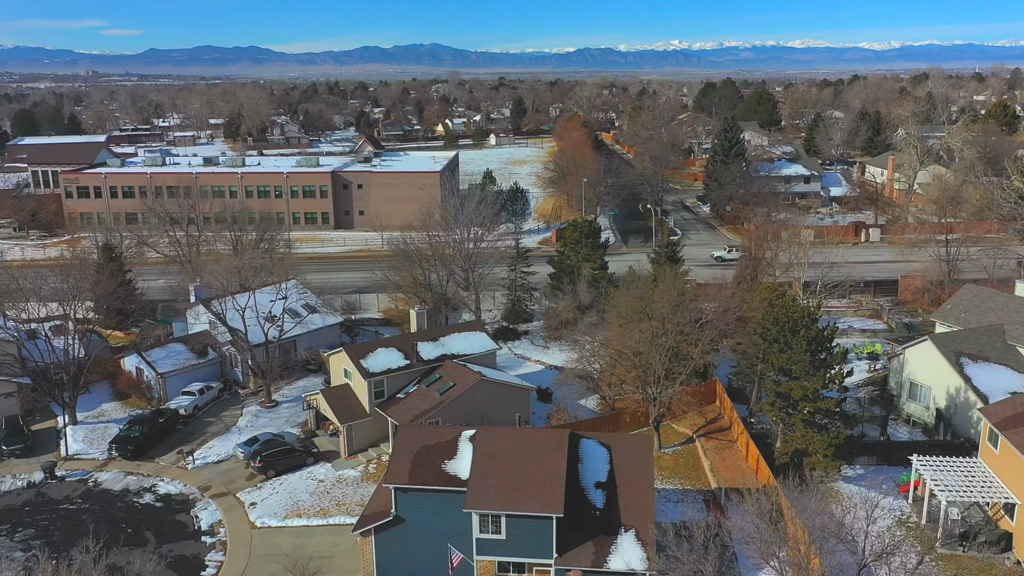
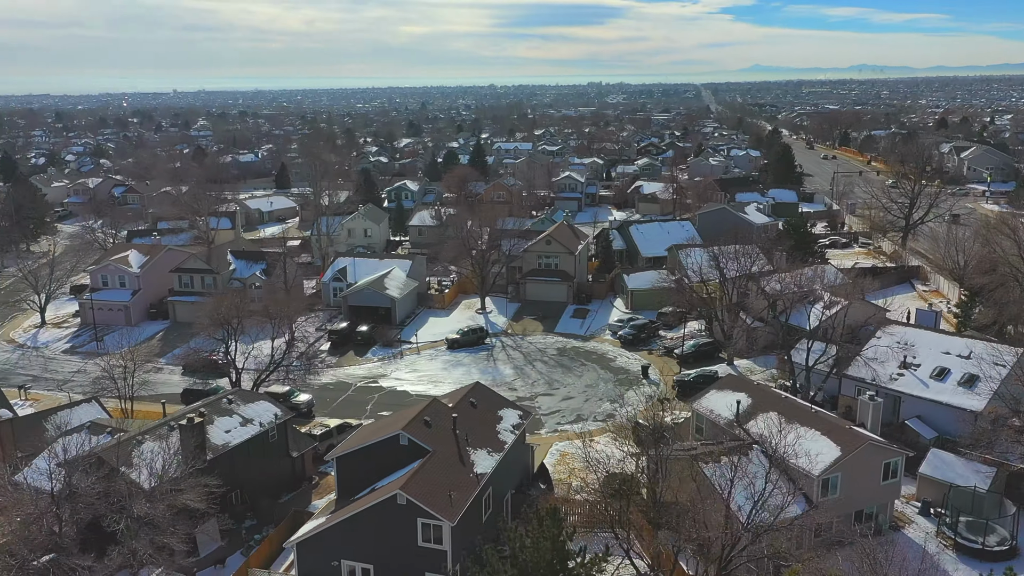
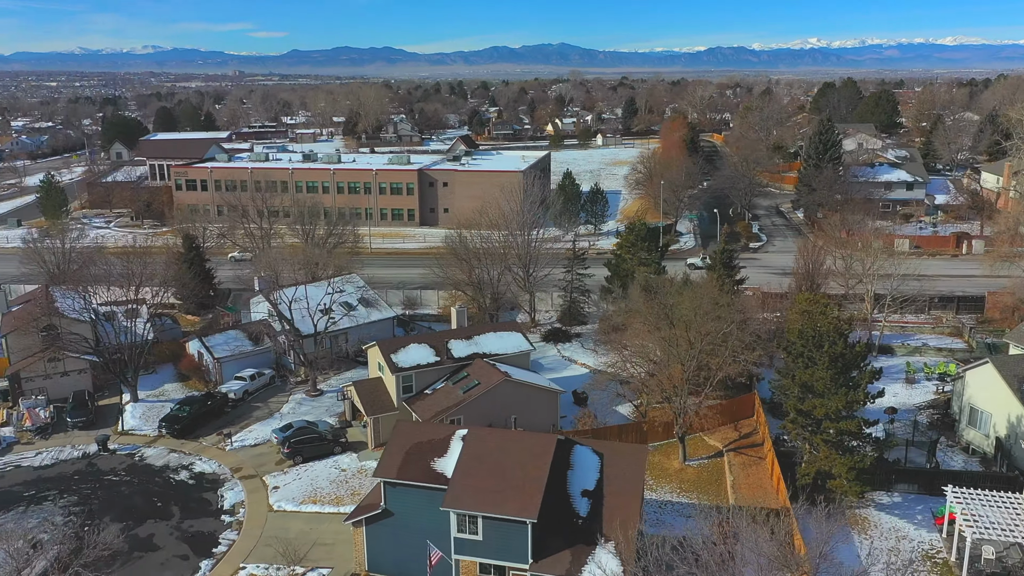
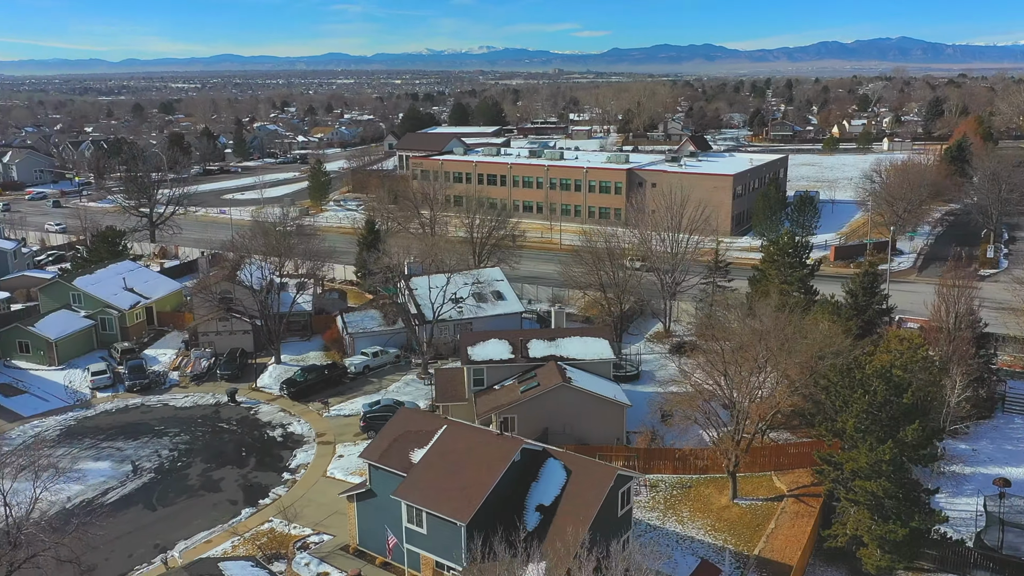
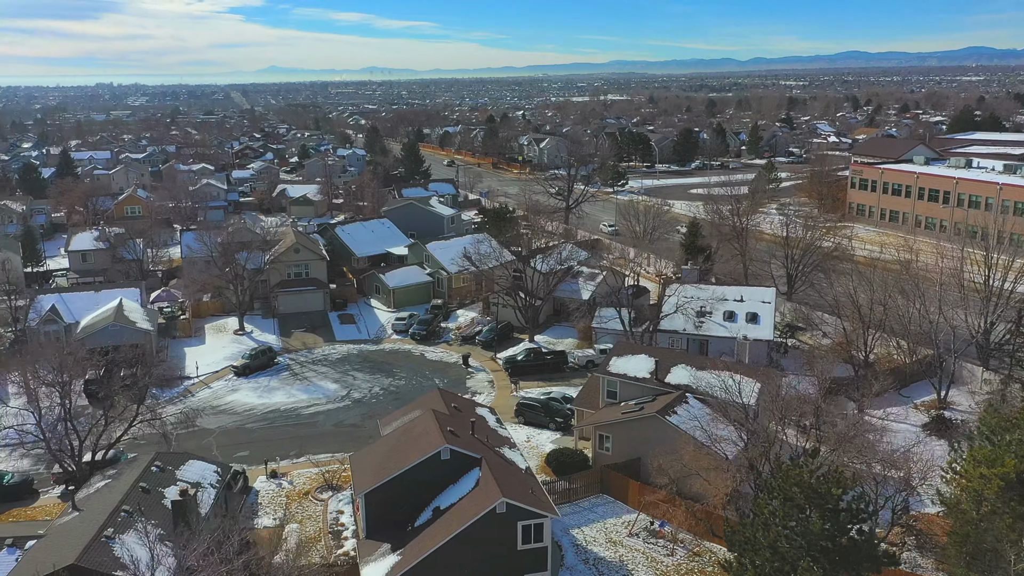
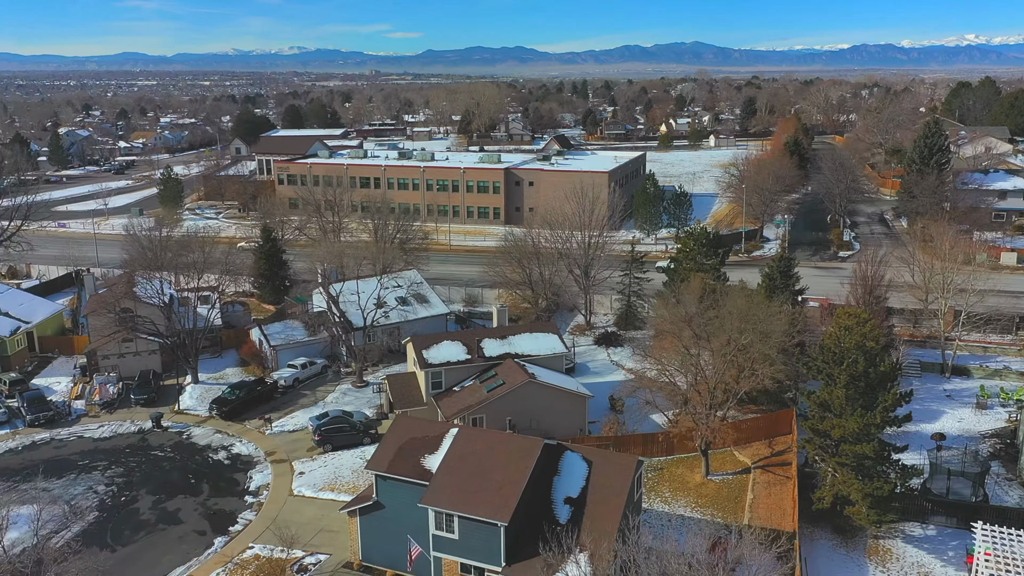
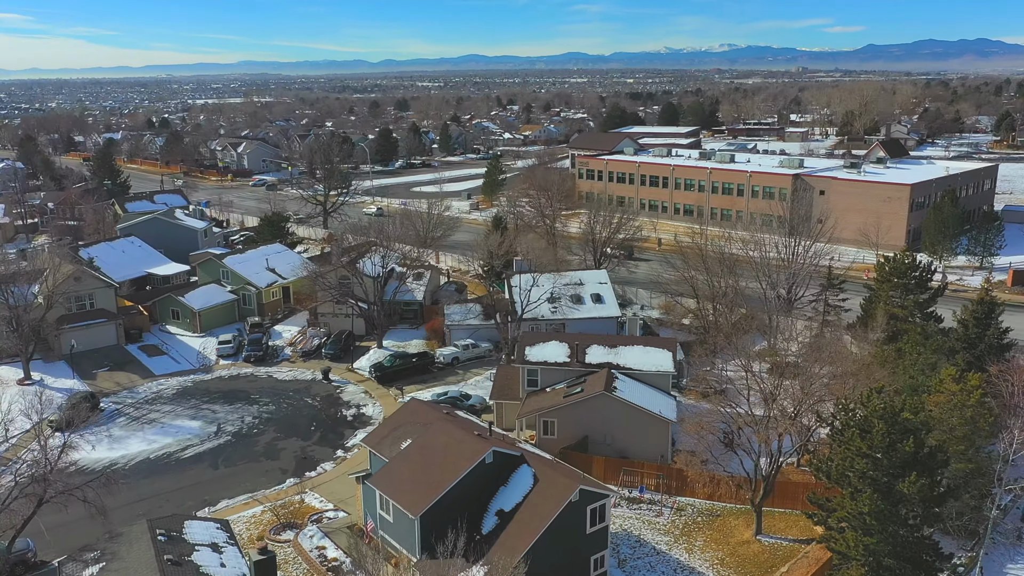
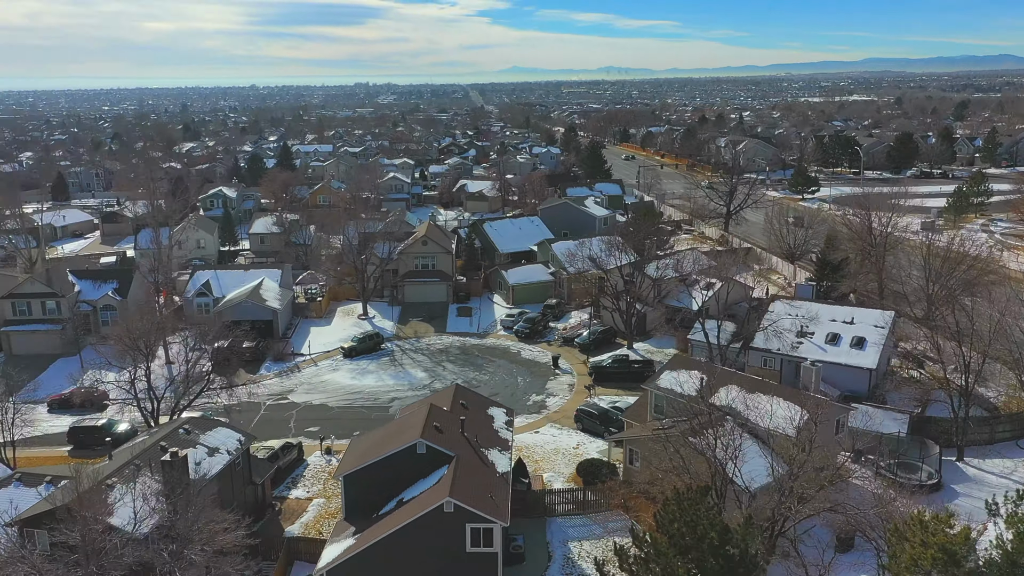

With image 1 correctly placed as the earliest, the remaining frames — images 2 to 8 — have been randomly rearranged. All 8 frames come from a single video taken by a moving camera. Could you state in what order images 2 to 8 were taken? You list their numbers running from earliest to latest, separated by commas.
3, 6, 4, 7, 5, 8, 2
